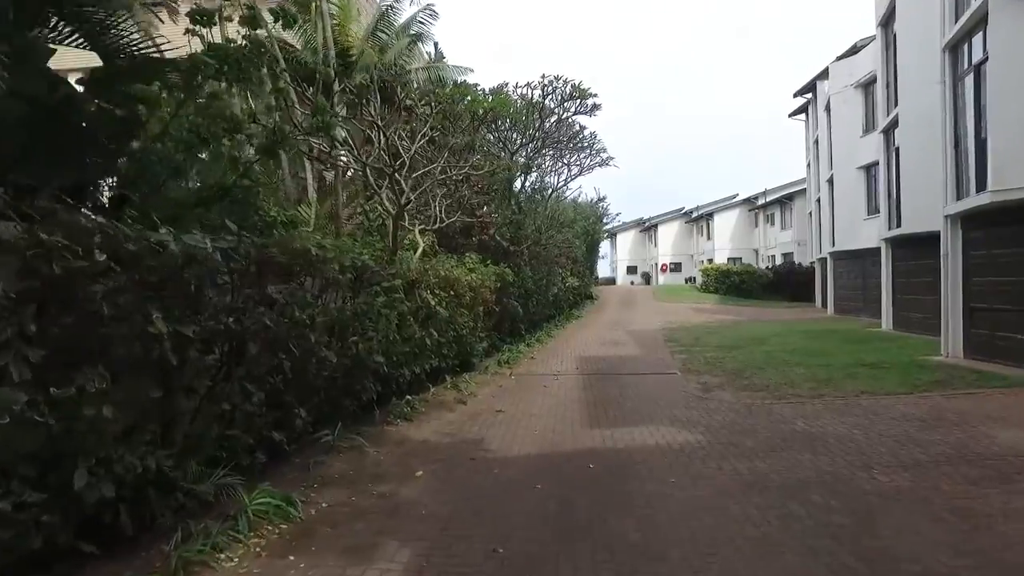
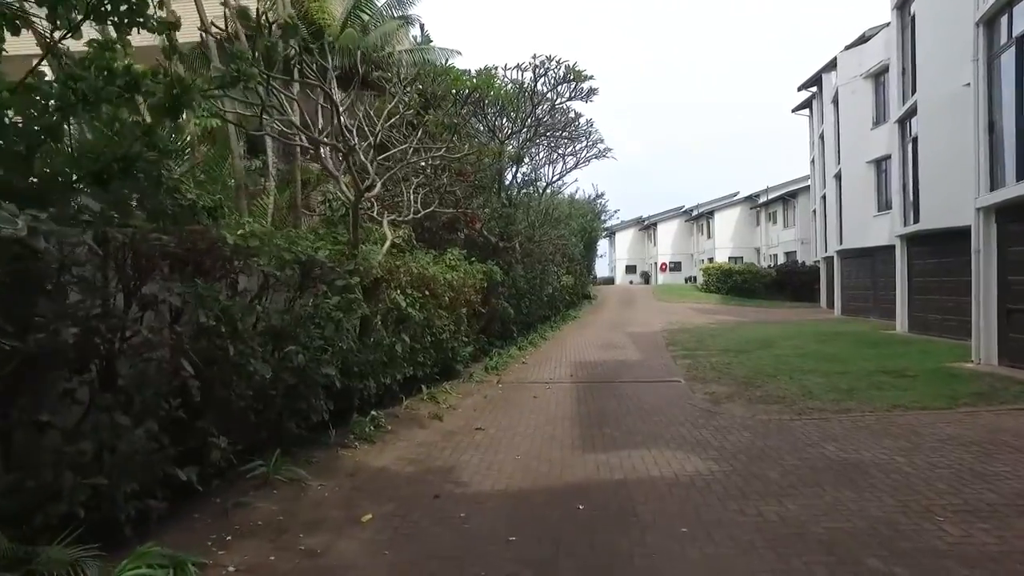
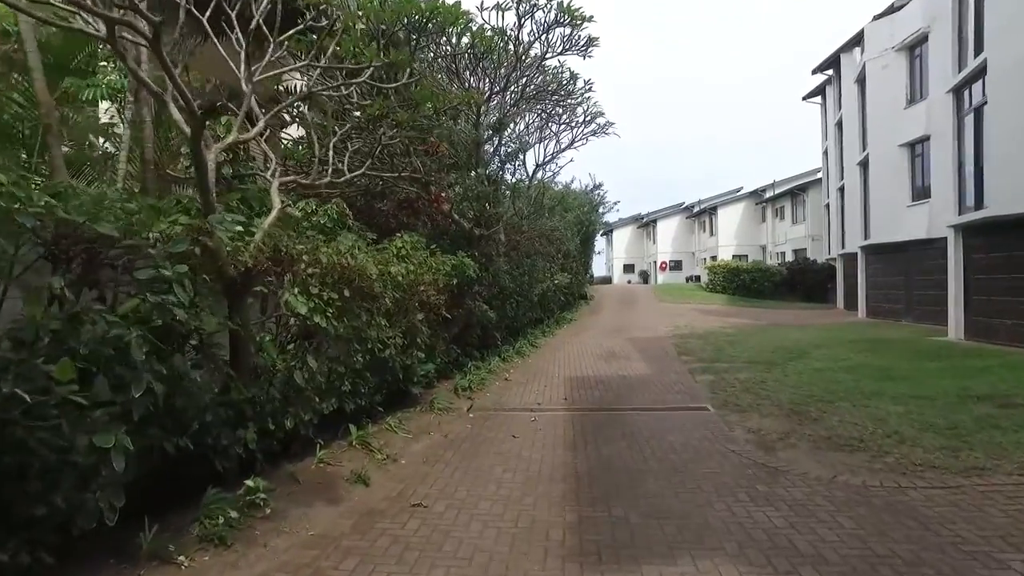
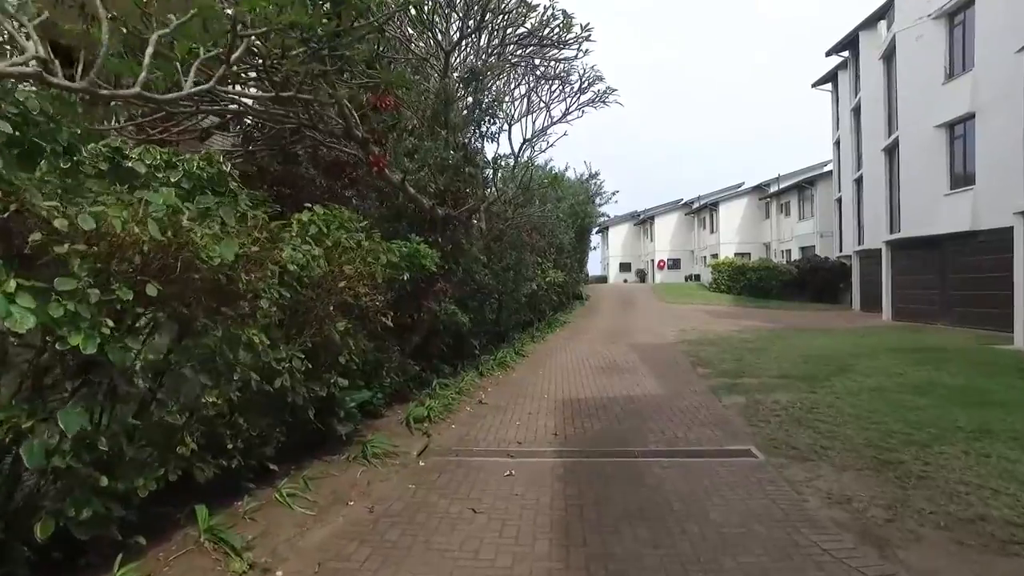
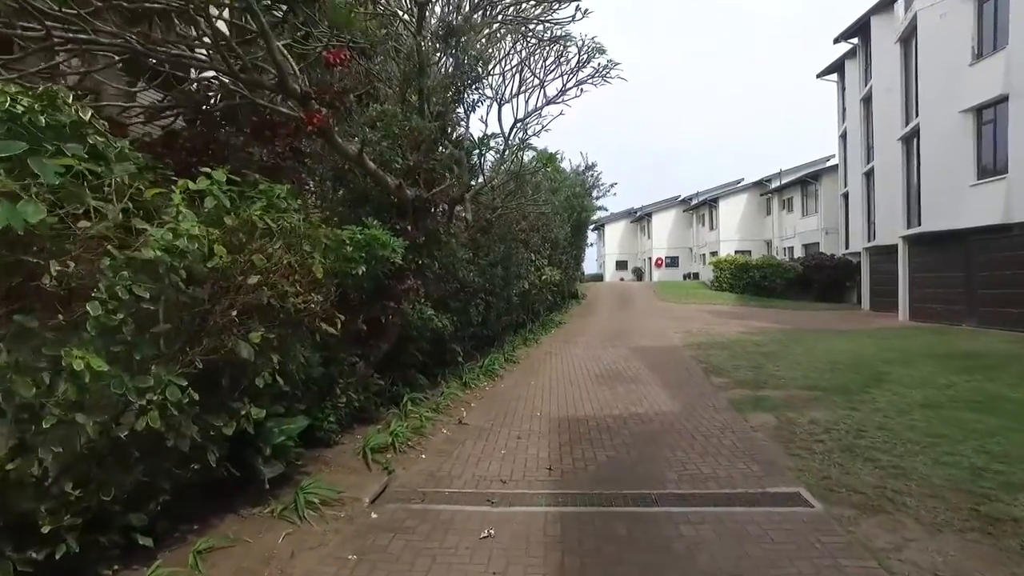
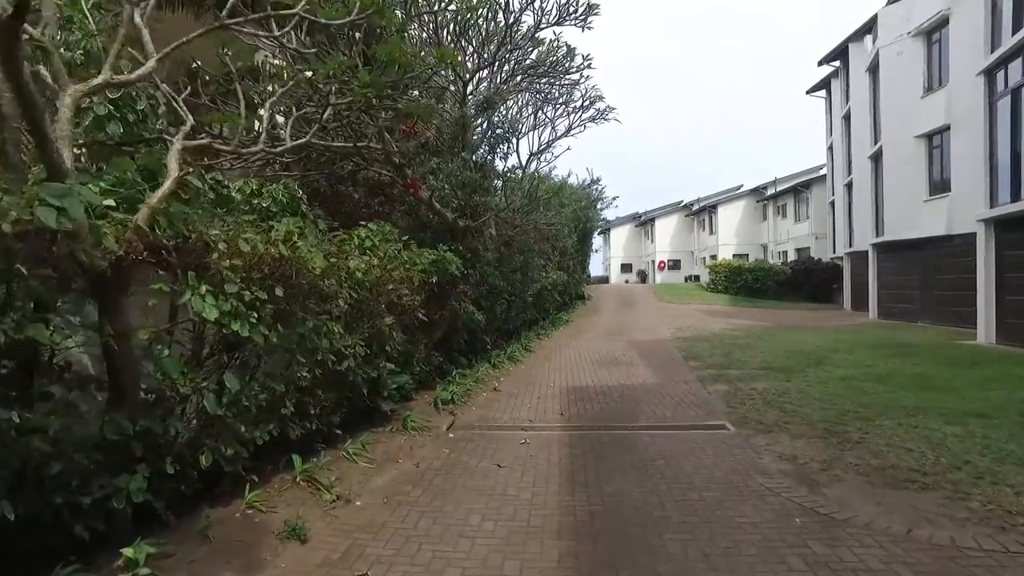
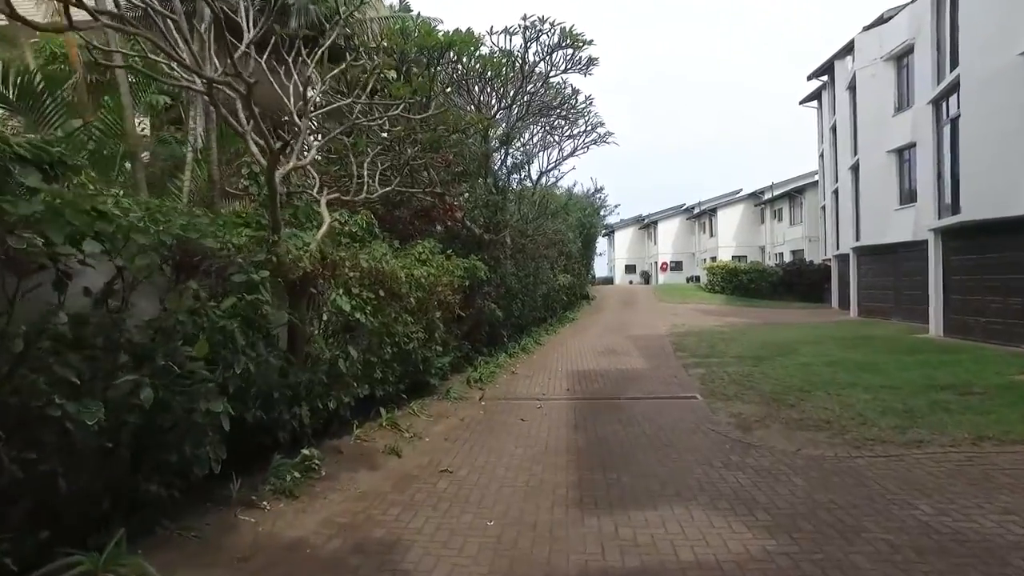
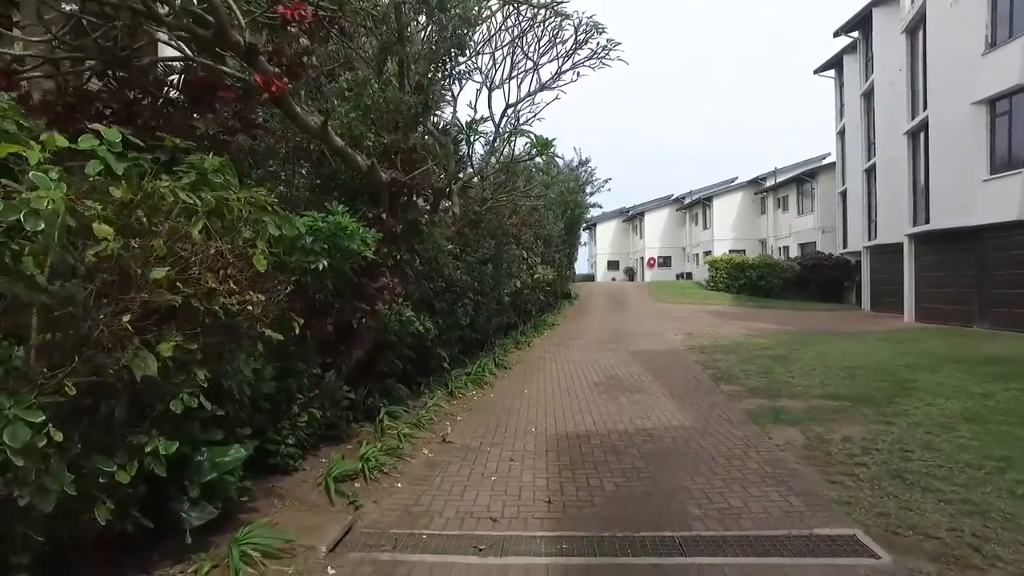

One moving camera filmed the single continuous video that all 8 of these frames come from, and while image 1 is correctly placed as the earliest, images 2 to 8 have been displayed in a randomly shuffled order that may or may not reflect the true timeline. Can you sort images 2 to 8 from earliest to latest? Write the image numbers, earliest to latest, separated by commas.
2, 7, 3, 6, 4, 5, 8
